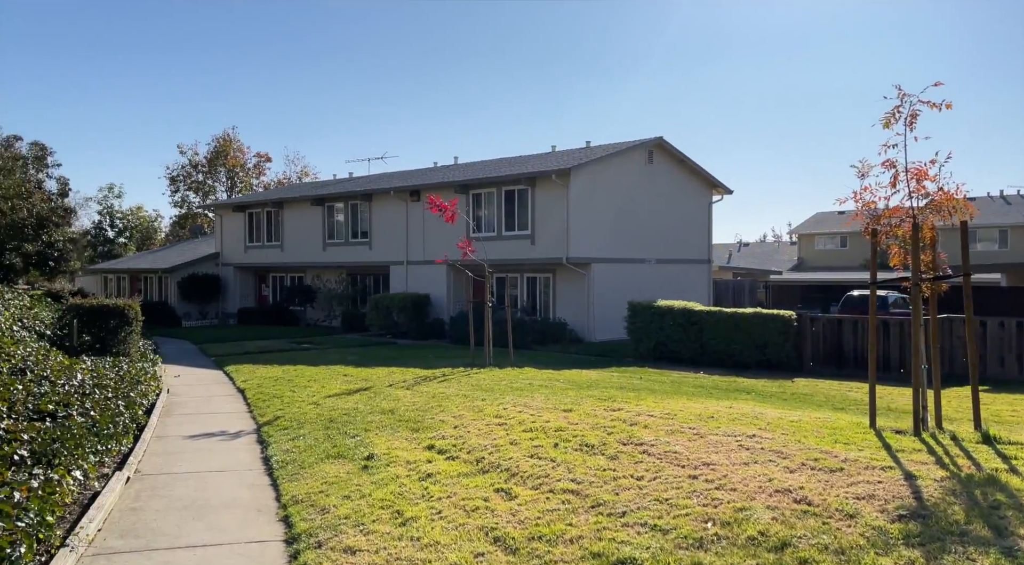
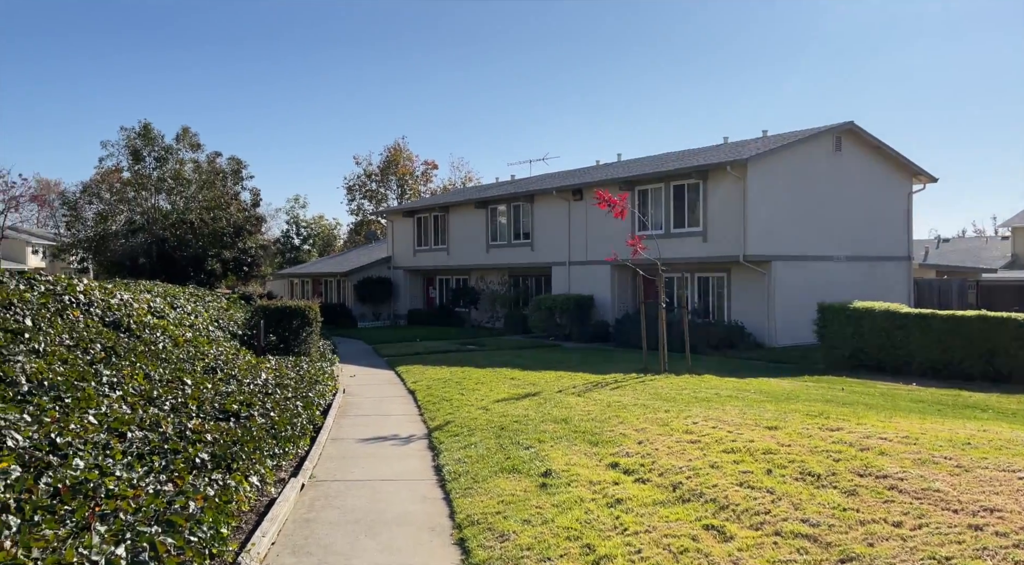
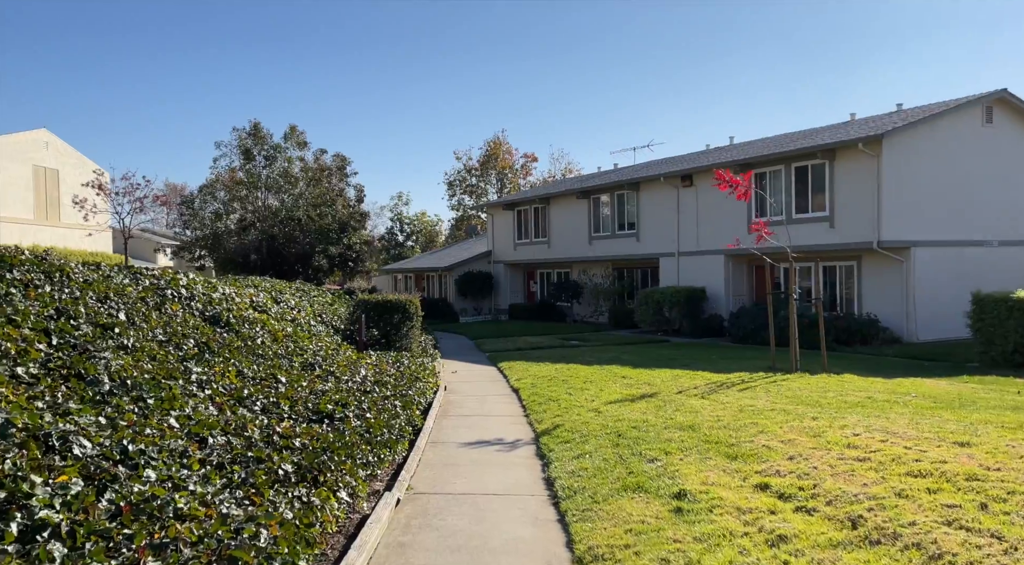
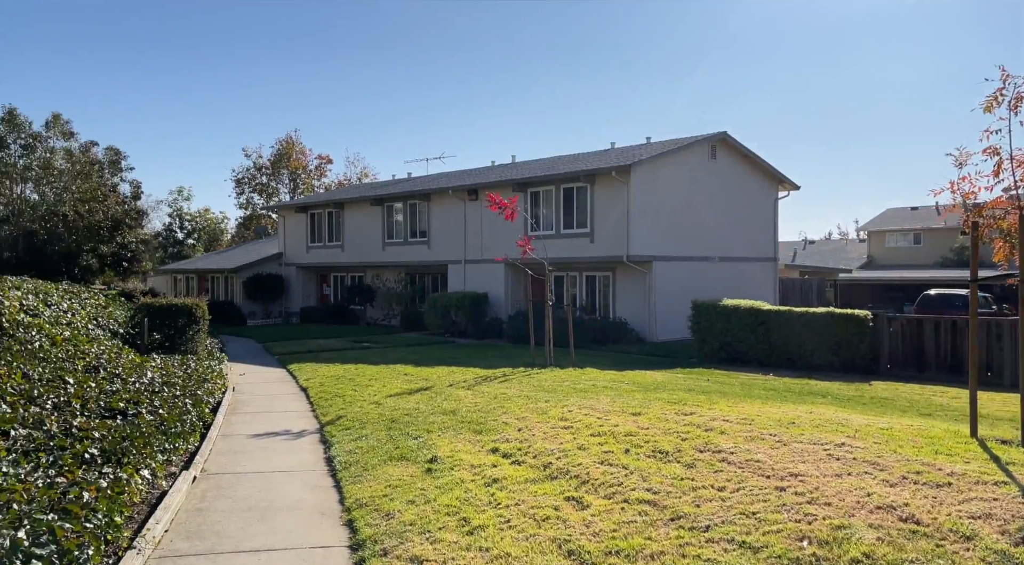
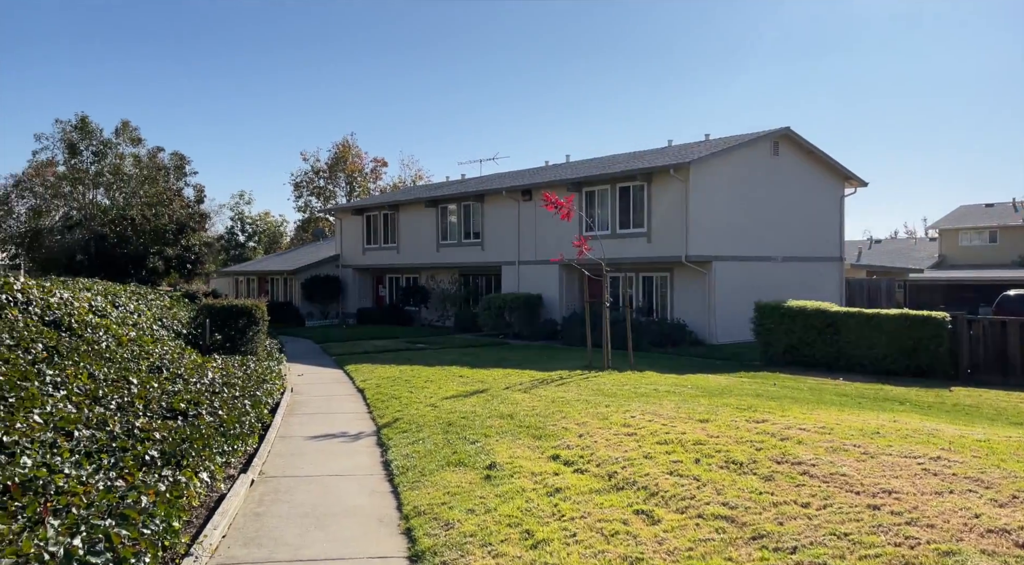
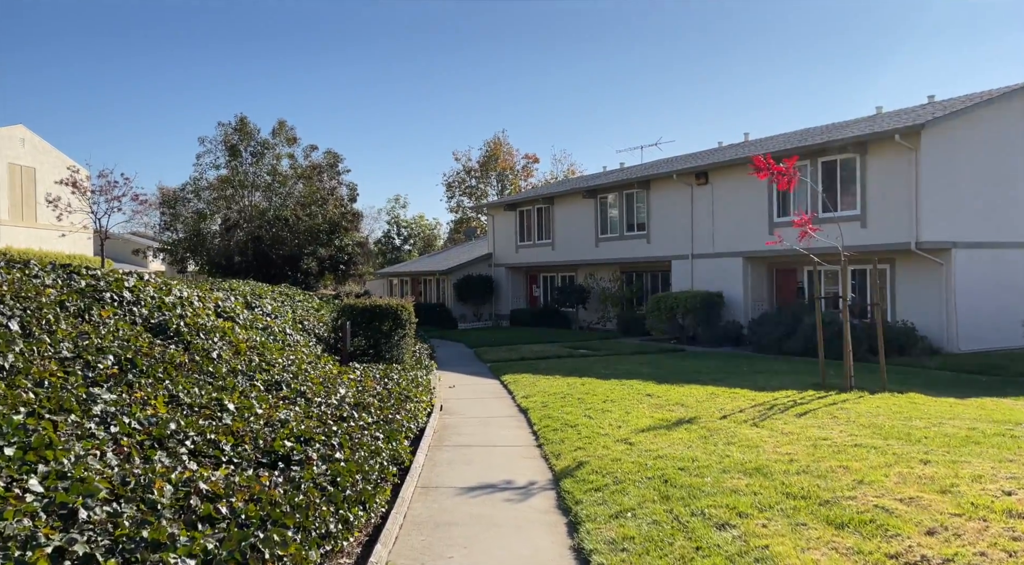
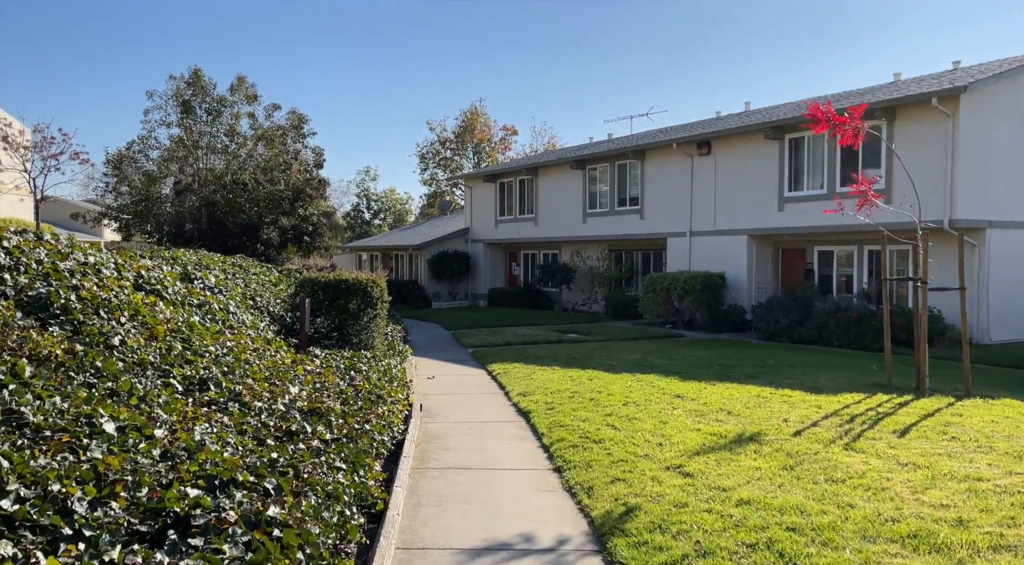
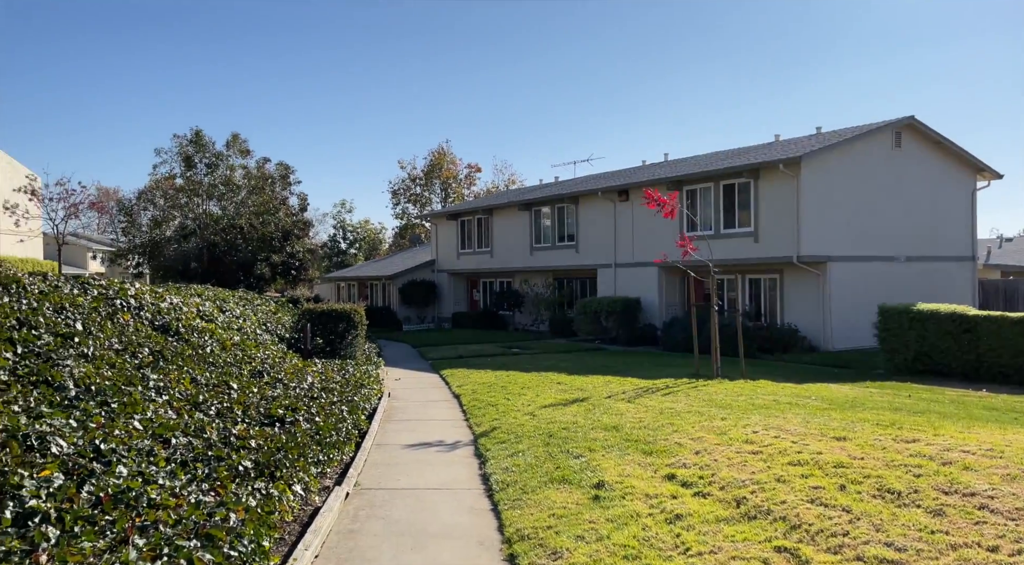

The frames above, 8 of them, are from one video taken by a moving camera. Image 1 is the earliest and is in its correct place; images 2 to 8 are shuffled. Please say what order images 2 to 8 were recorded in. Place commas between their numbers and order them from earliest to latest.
4, 5, 2, 8, 3, 6, 7
